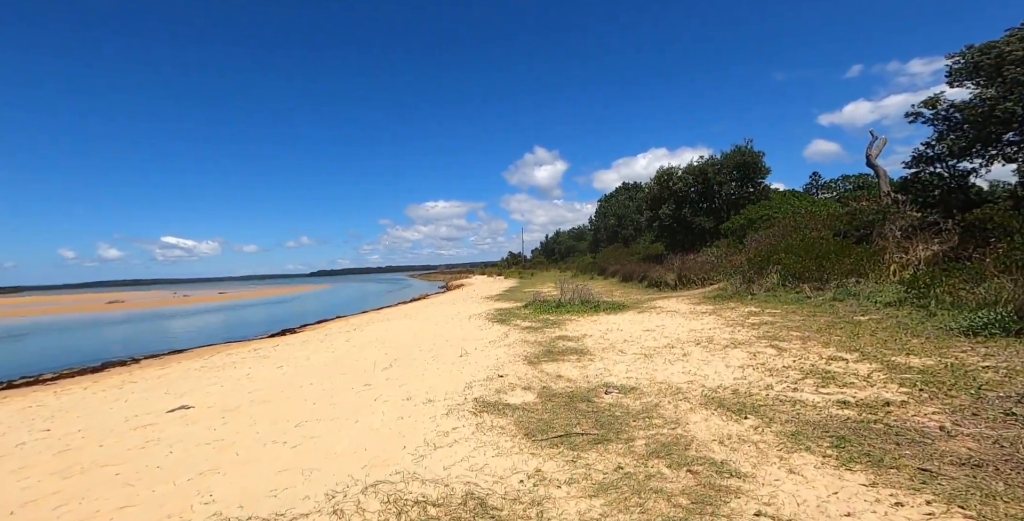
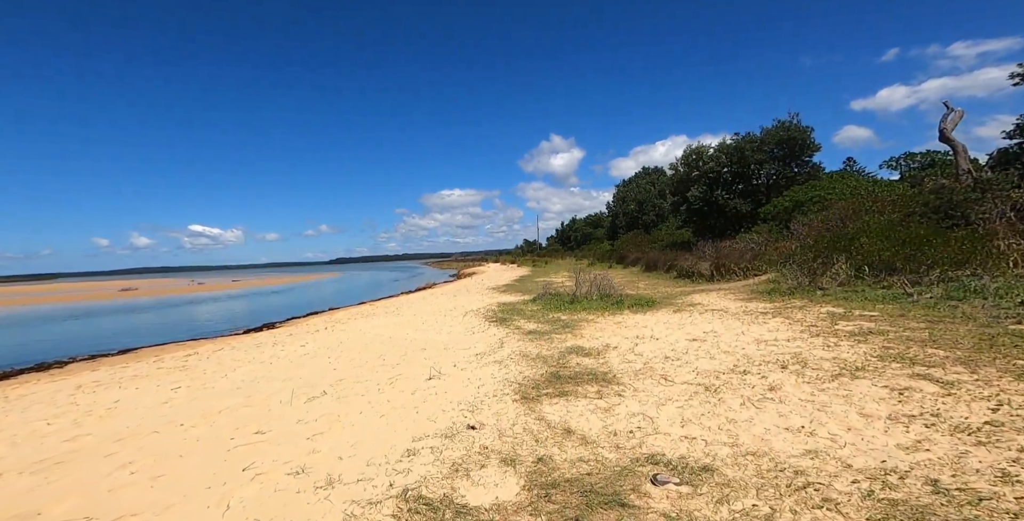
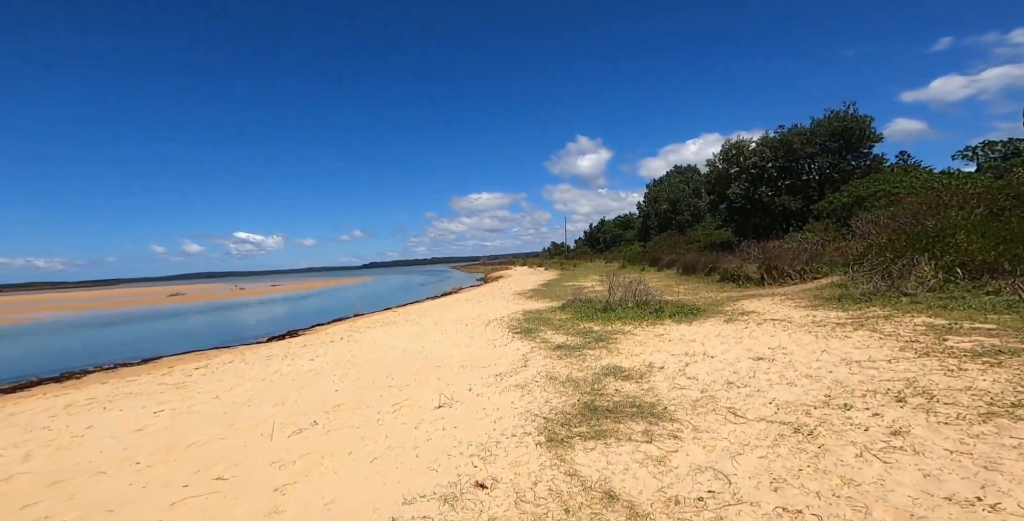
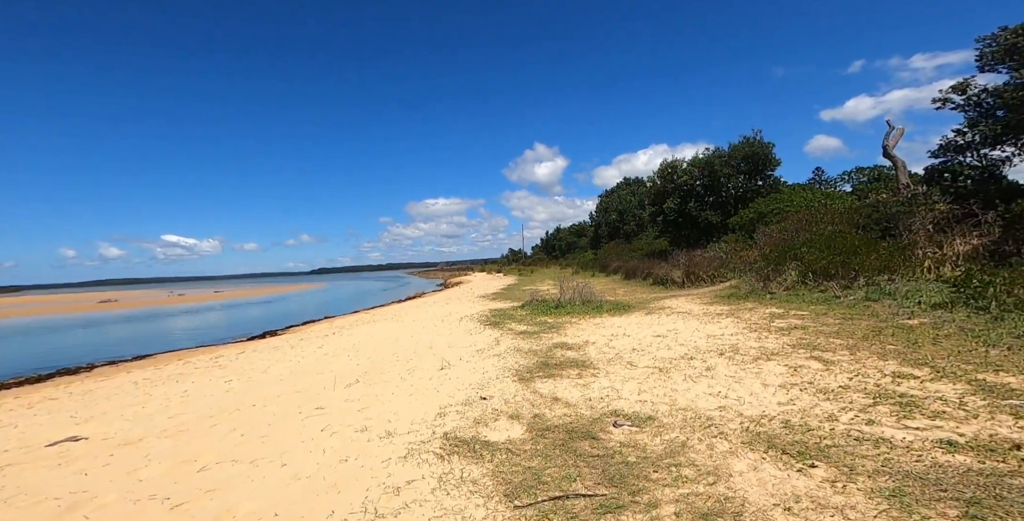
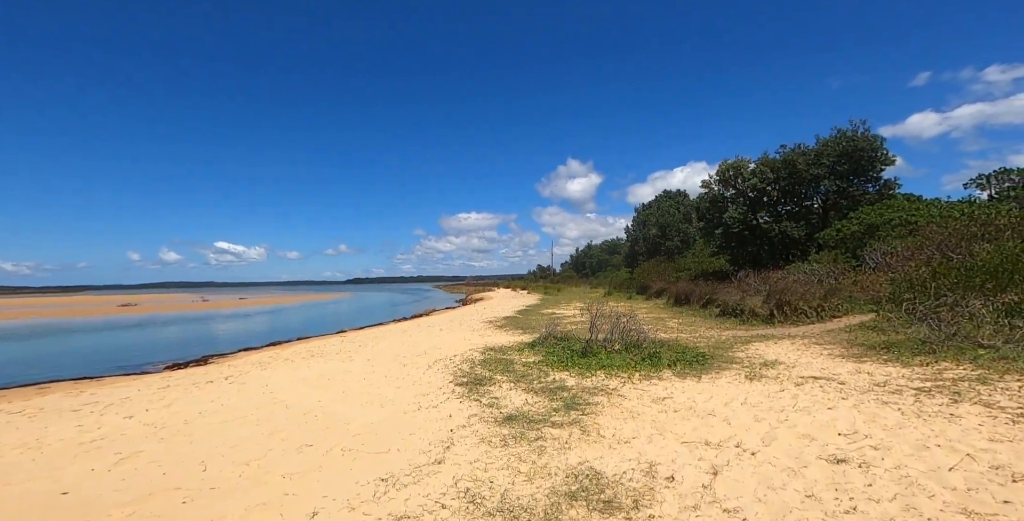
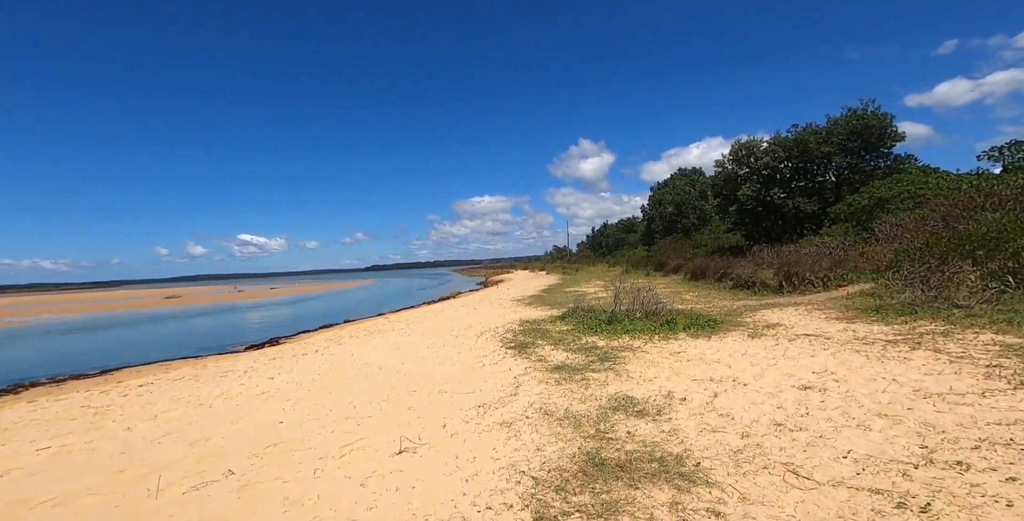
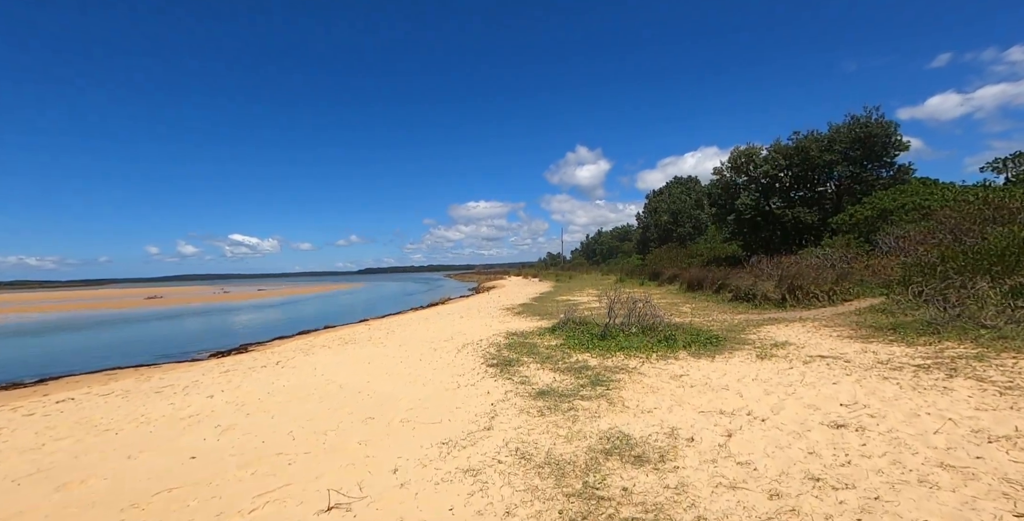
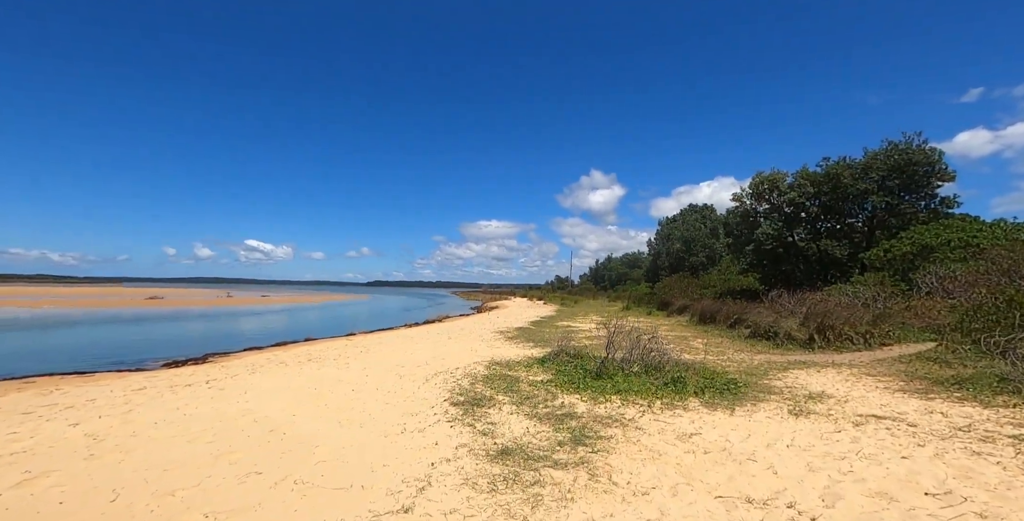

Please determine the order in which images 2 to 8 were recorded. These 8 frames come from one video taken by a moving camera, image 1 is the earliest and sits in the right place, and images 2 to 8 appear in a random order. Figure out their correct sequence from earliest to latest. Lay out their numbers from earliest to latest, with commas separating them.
4, 2, 3, 6, 7, 5, 8
